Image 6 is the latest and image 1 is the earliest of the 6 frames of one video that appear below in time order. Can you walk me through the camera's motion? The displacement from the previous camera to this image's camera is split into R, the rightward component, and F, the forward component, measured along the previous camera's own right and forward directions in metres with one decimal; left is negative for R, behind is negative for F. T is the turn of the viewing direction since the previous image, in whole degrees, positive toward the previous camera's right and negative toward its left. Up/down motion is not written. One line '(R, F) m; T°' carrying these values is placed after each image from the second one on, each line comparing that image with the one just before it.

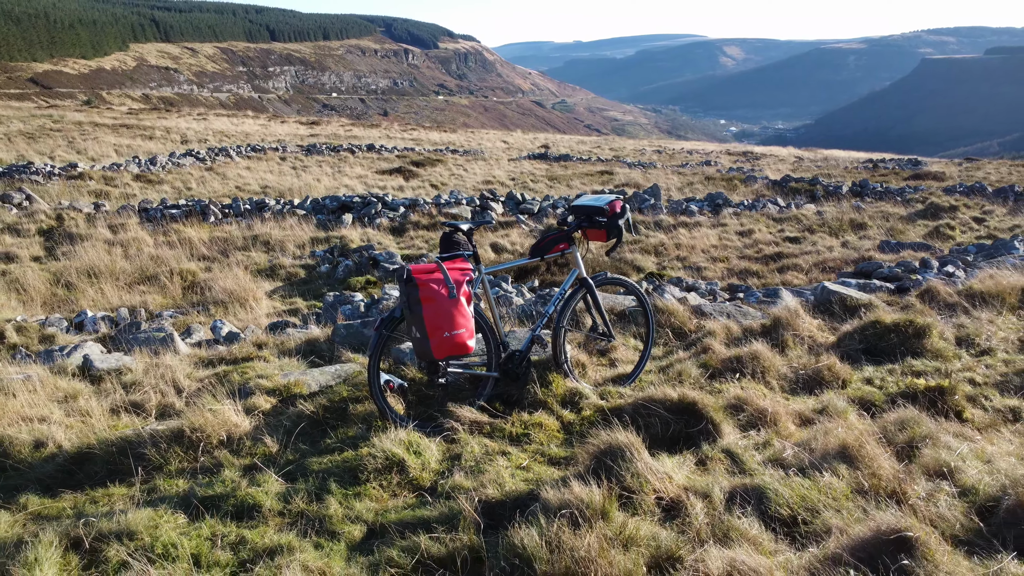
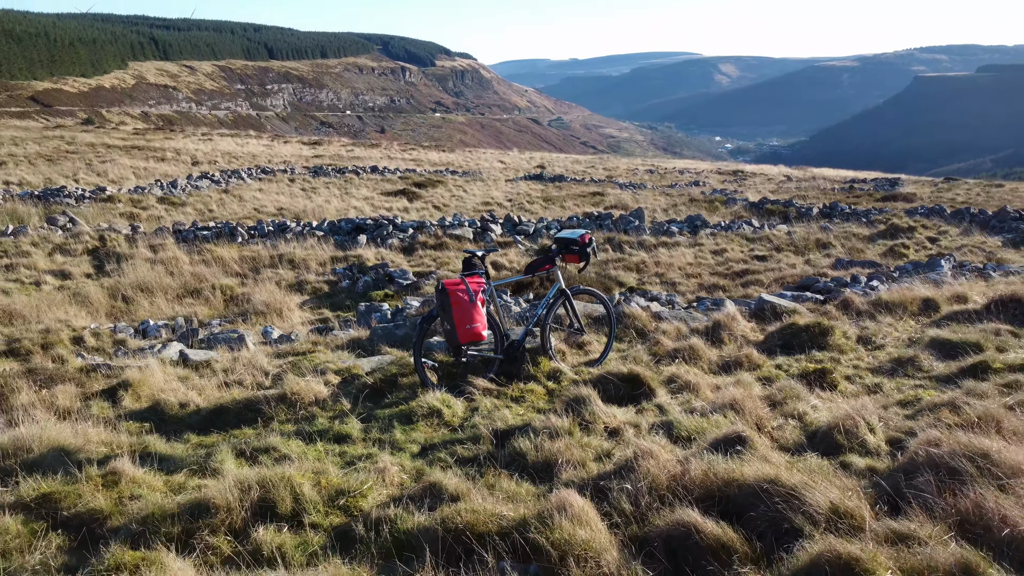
(0.0, -1.3) m; 0°
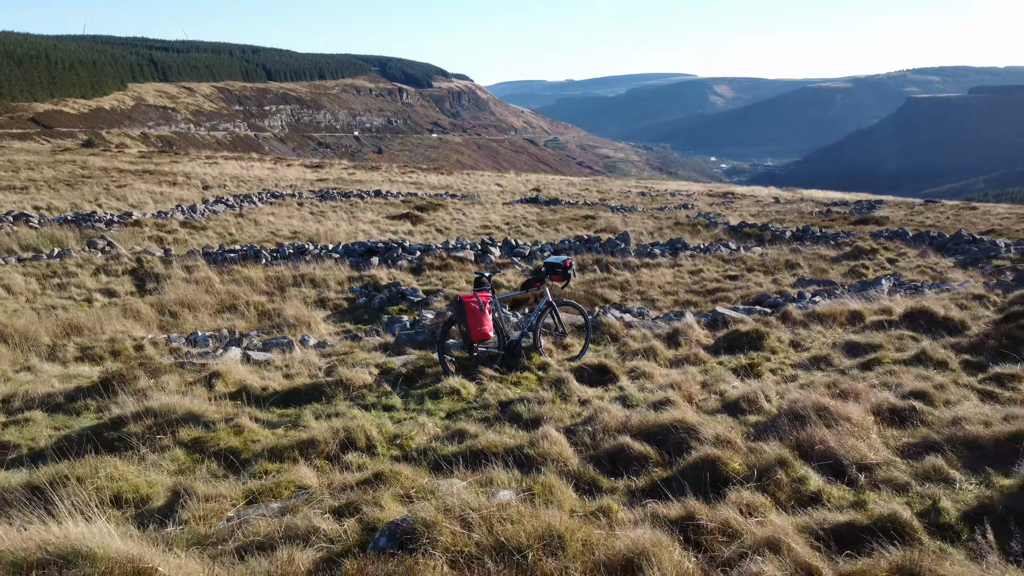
(0.0, -1.4) m; 0°
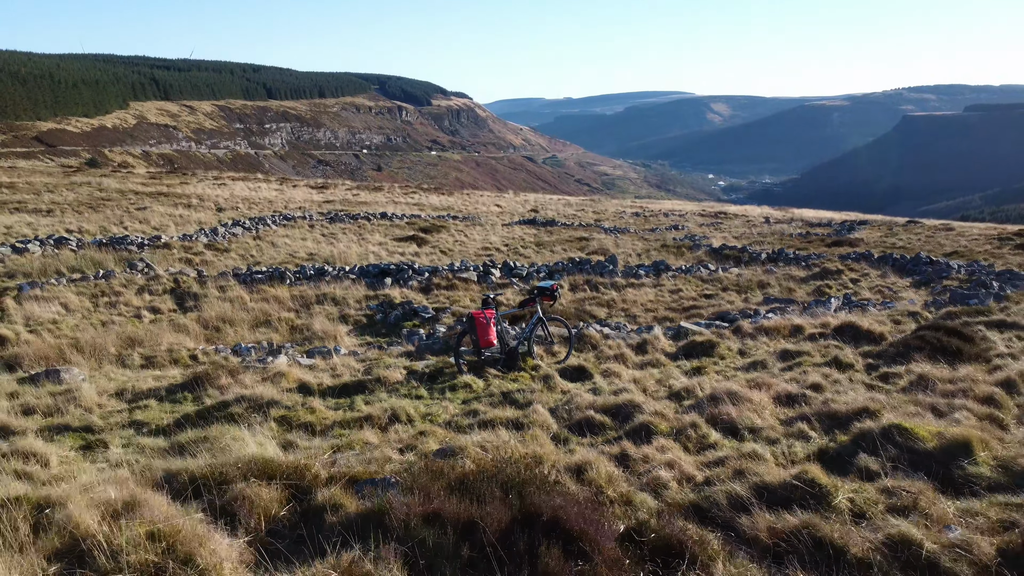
(0.0, -1.6) m; 0°
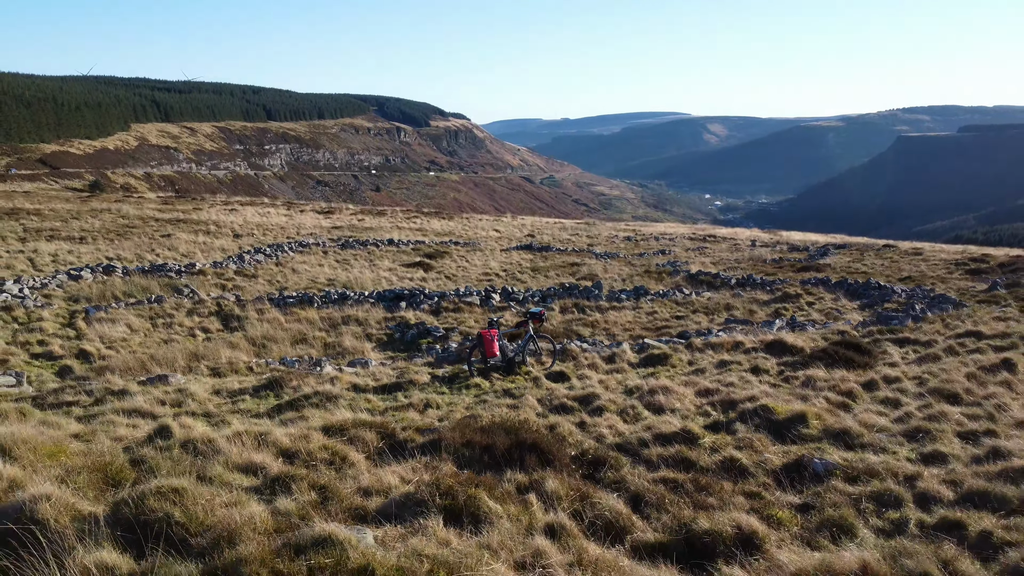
(0.0, -2.4) m; 0°
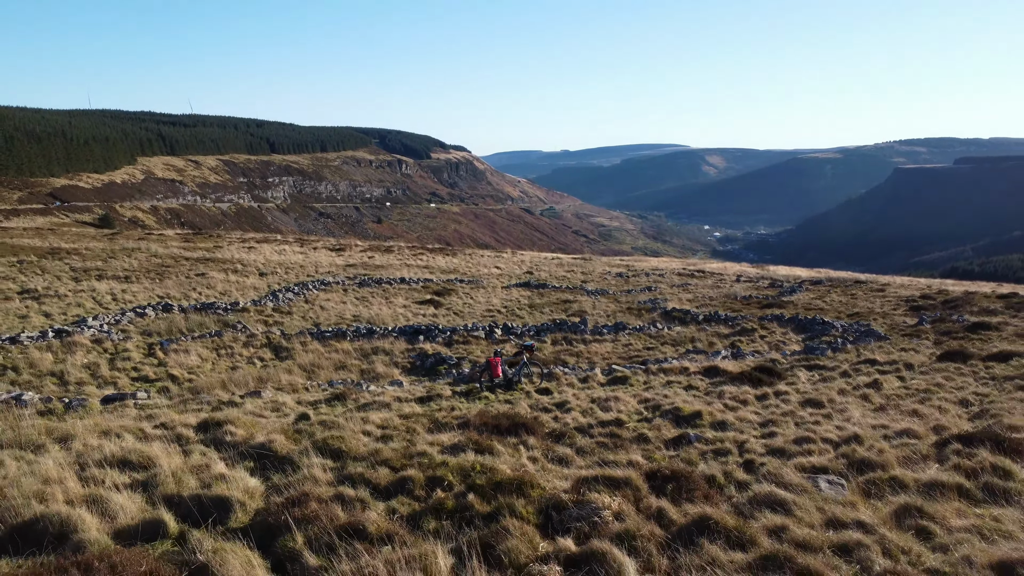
(0.0, -3.7) m; 0°
